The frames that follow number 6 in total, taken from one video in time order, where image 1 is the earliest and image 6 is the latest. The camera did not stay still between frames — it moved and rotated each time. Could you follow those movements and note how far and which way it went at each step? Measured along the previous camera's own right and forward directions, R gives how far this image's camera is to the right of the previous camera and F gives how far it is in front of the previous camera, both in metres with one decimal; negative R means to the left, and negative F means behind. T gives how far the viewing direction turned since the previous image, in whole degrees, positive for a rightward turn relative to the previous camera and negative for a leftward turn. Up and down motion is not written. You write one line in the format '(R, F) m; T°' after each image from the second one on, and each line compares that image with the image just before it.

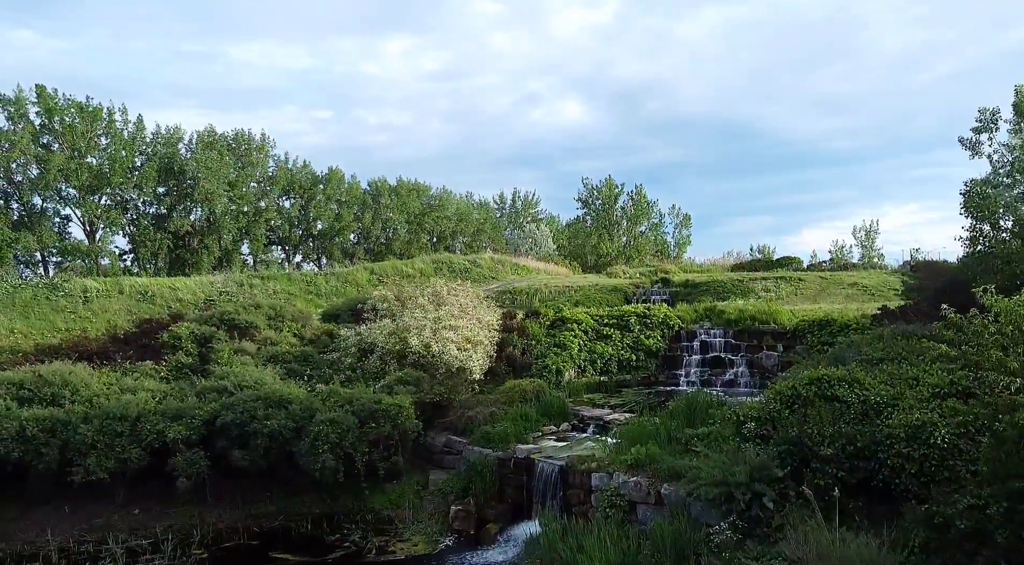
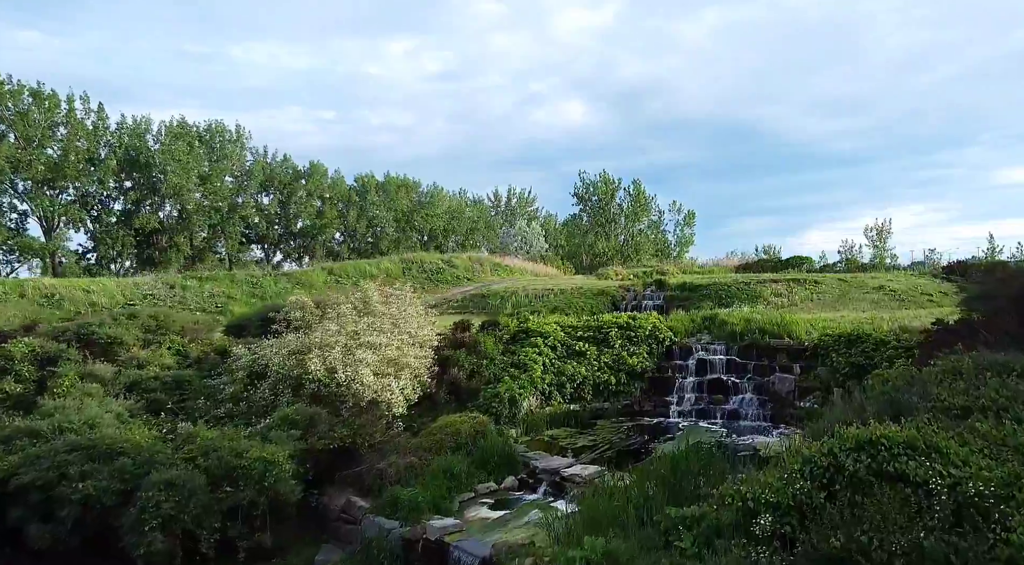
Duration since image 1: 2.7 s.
(+1.0, +3.4) m; 0°
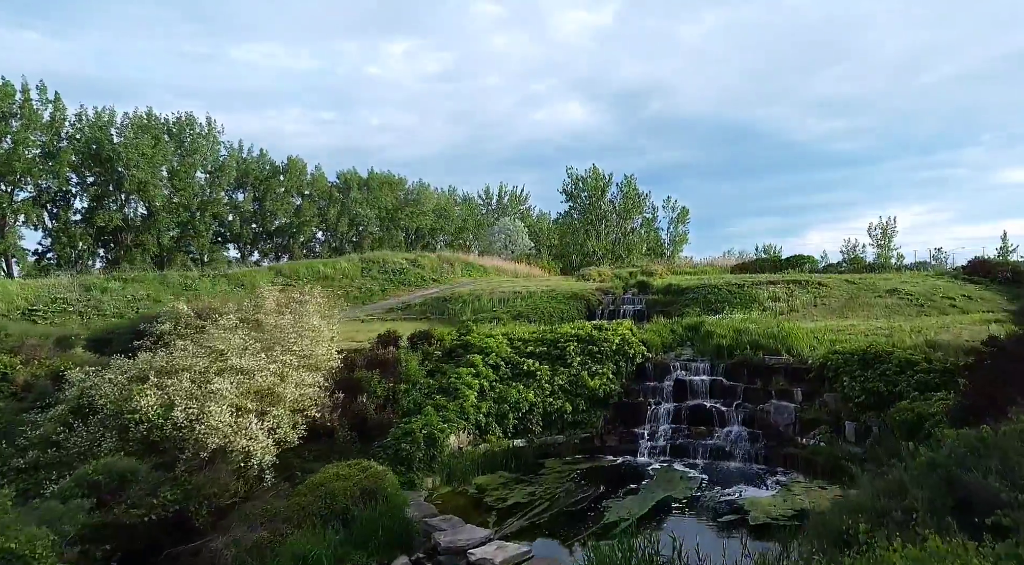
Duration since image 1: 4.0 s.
(+1.1, +2.7) m; 0°
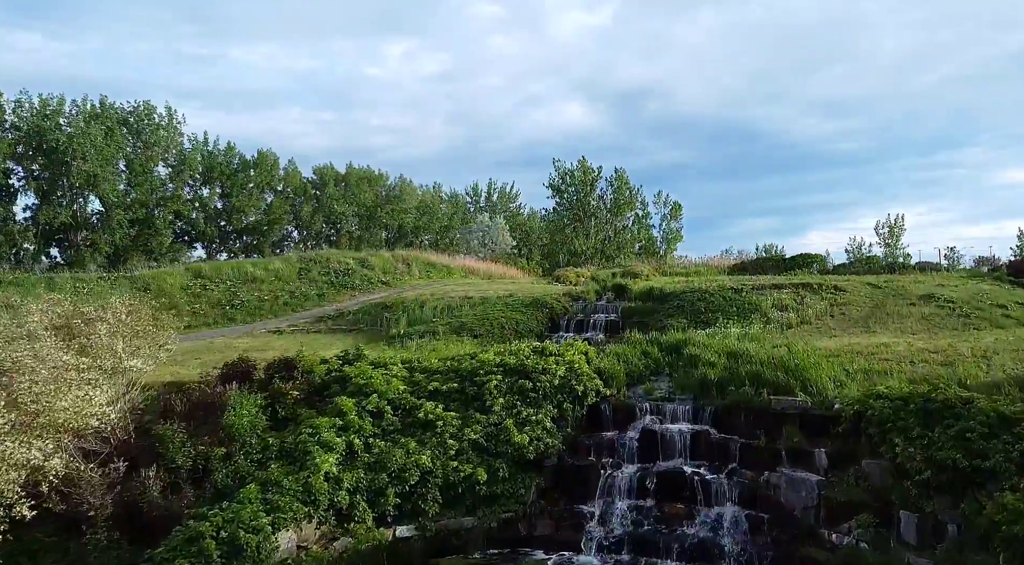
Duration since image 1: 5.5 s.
(+1.2, +3.5) m; 0°
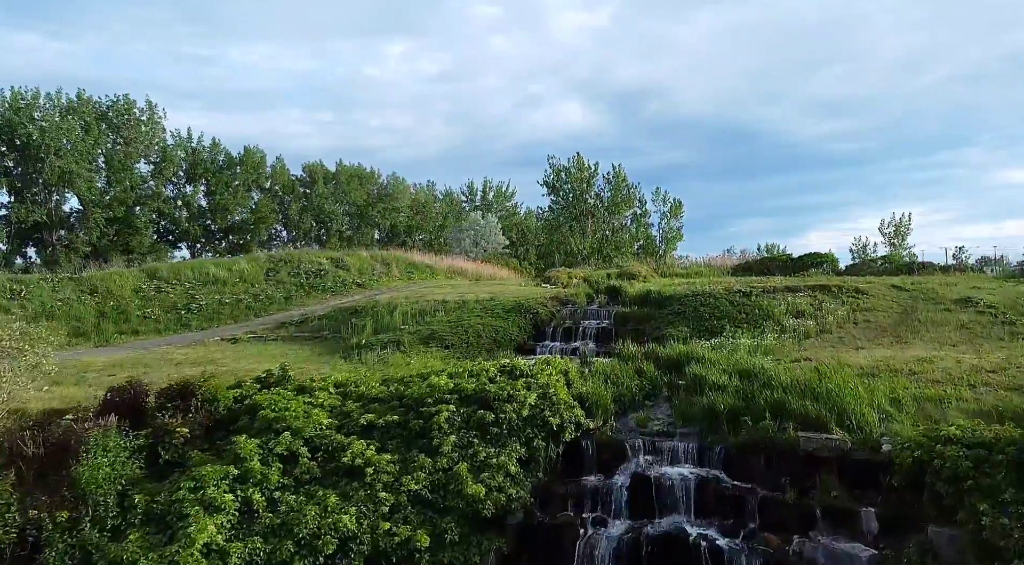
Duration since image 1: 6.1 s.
(+0.4, +1.7) m; 0°
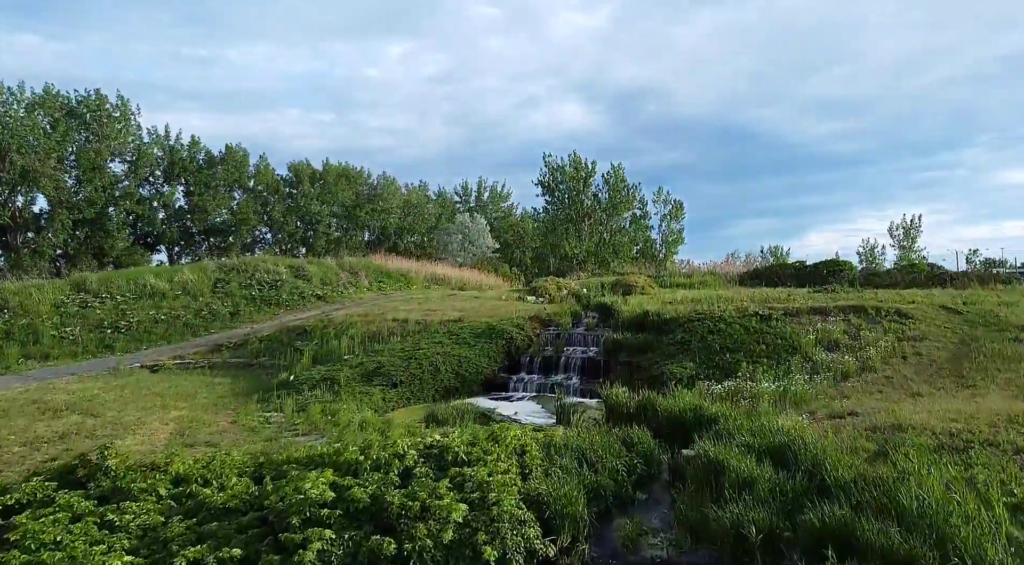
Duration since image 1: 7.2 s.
(+0.5, +2.3) m; 0°
